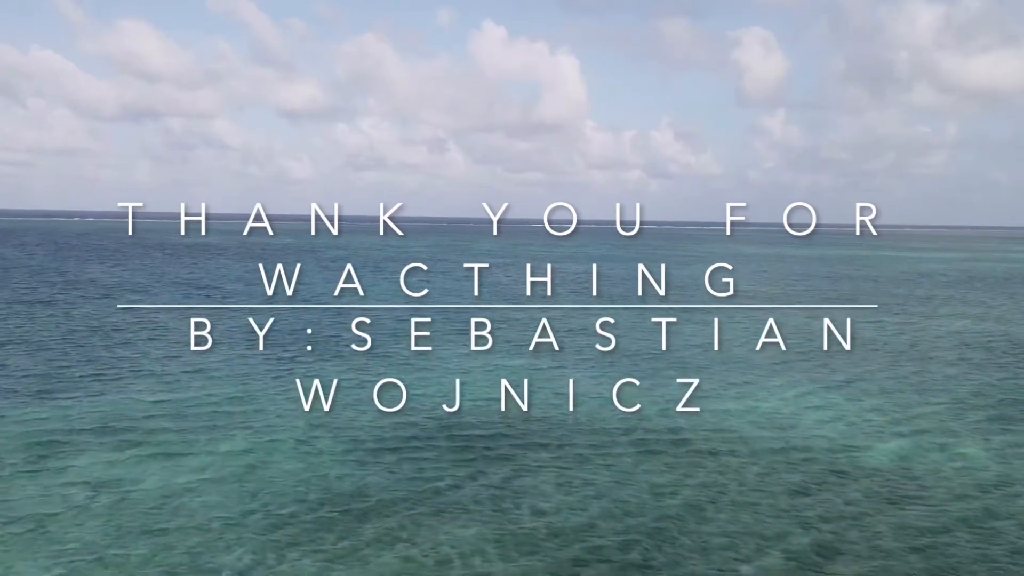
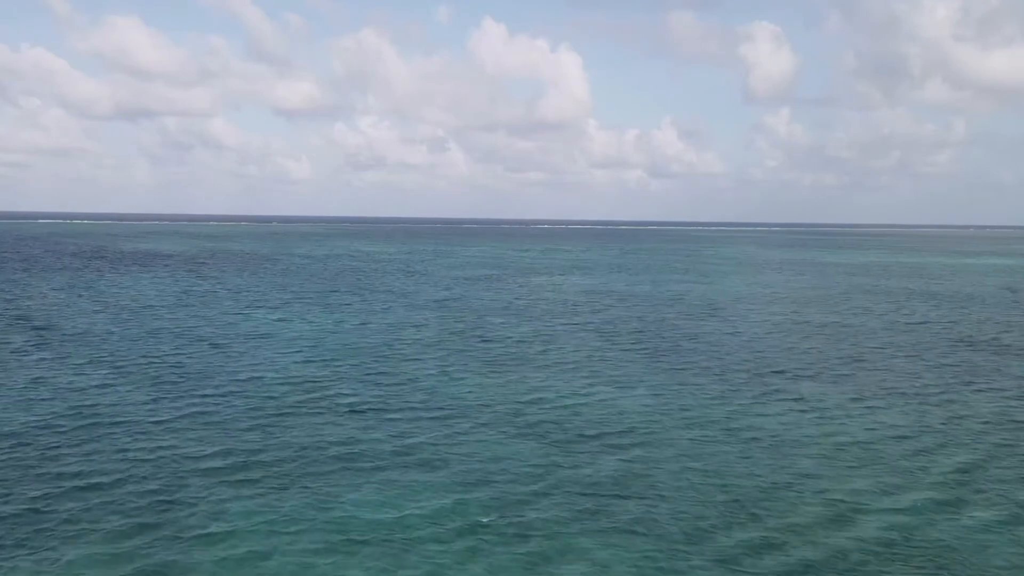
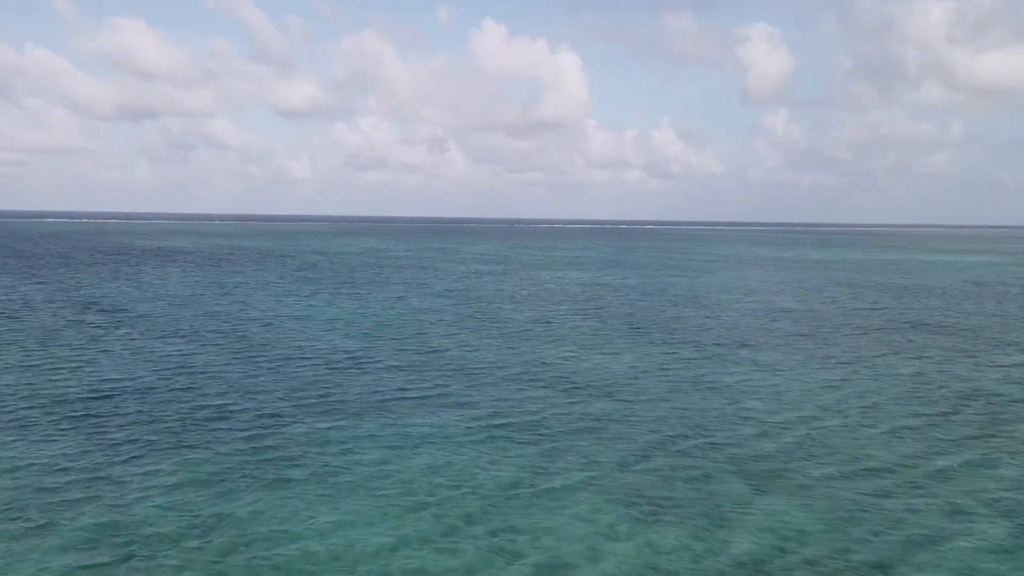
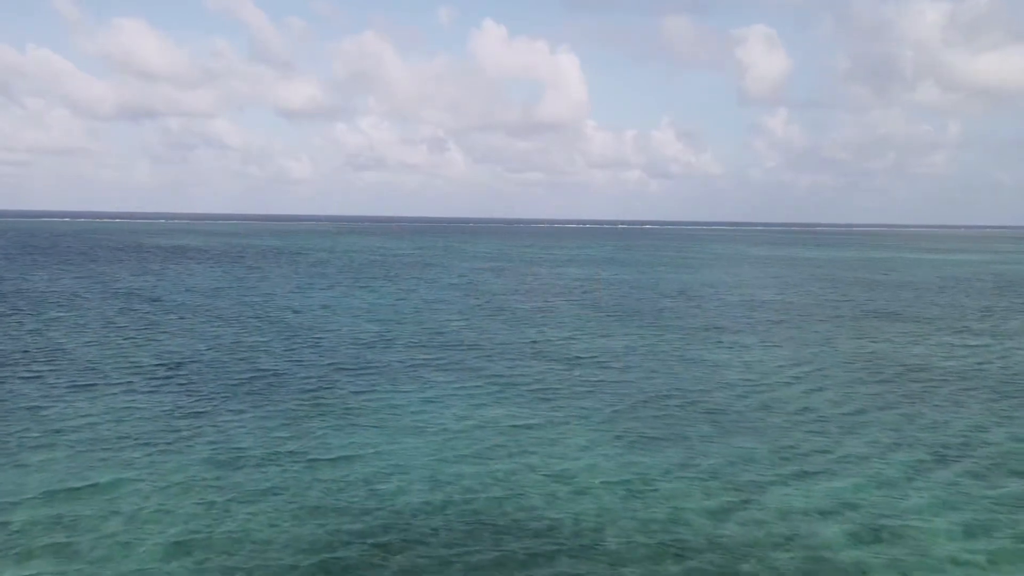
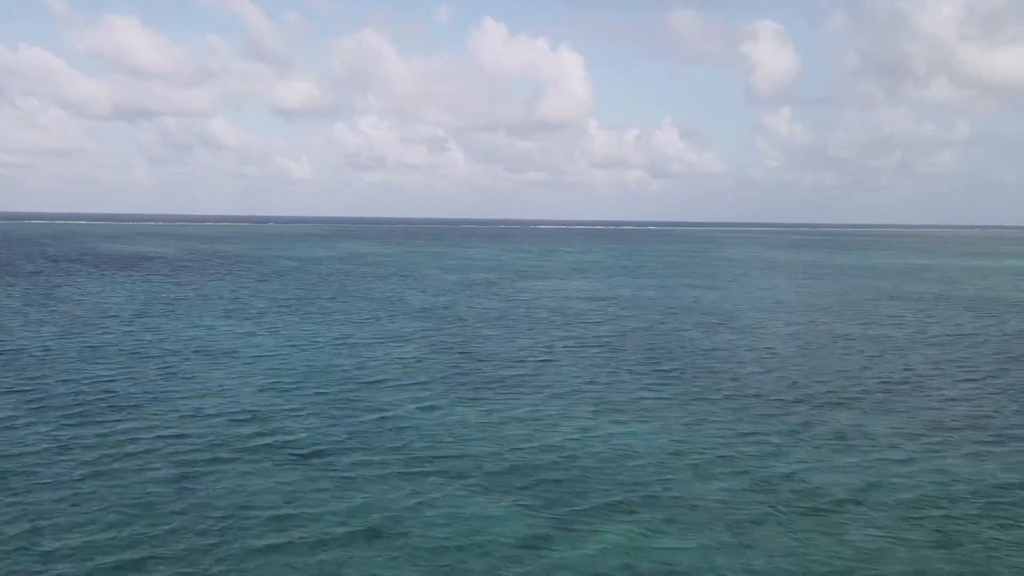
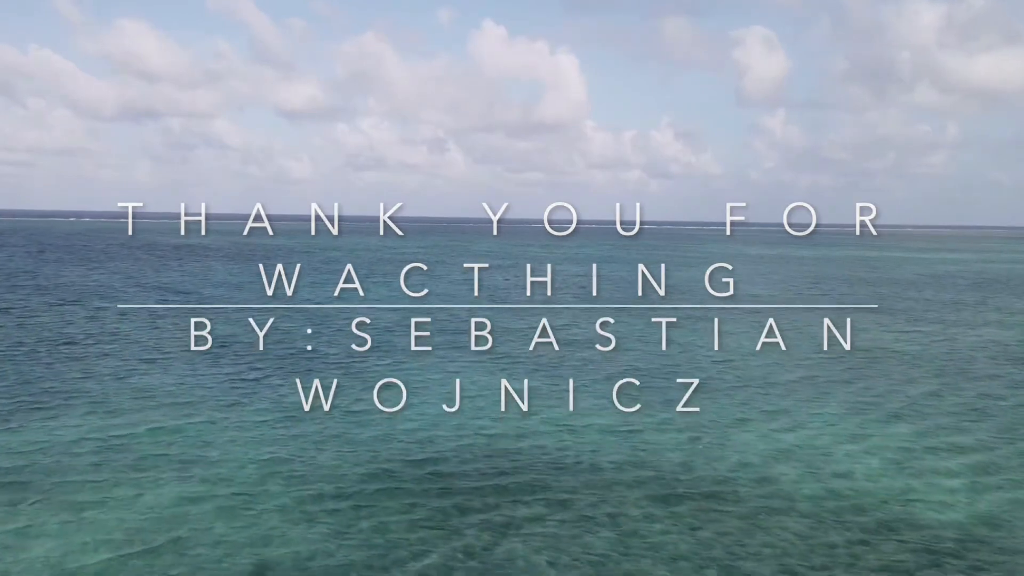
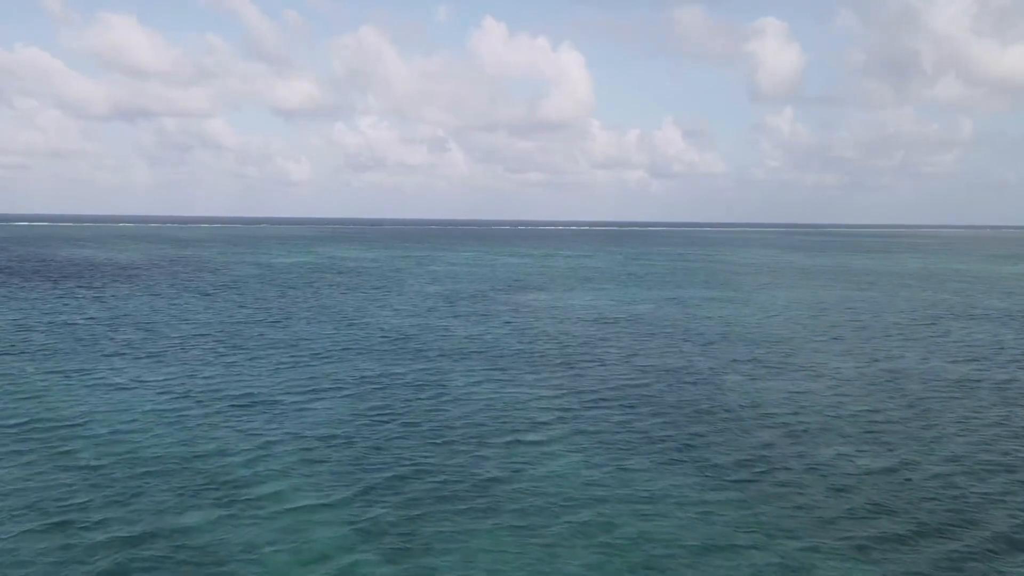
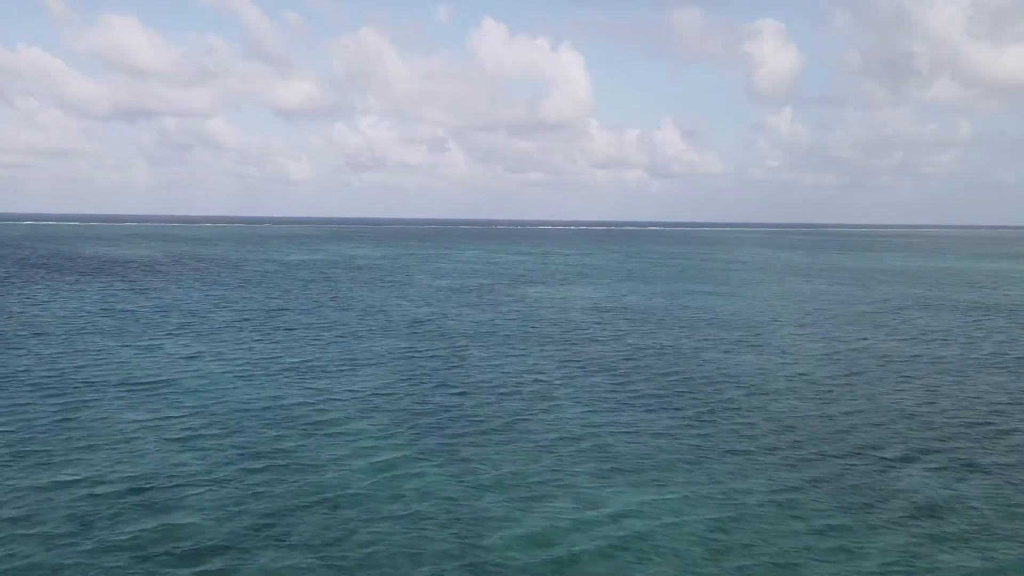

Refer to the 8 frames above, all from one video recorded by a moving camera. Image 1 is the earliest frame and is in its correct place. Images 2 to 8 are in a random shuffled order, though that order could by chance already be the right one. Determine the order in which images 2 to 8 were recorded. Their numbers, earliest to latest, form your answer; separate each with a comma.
6, 4, 3, 2, 5, 8, 7
